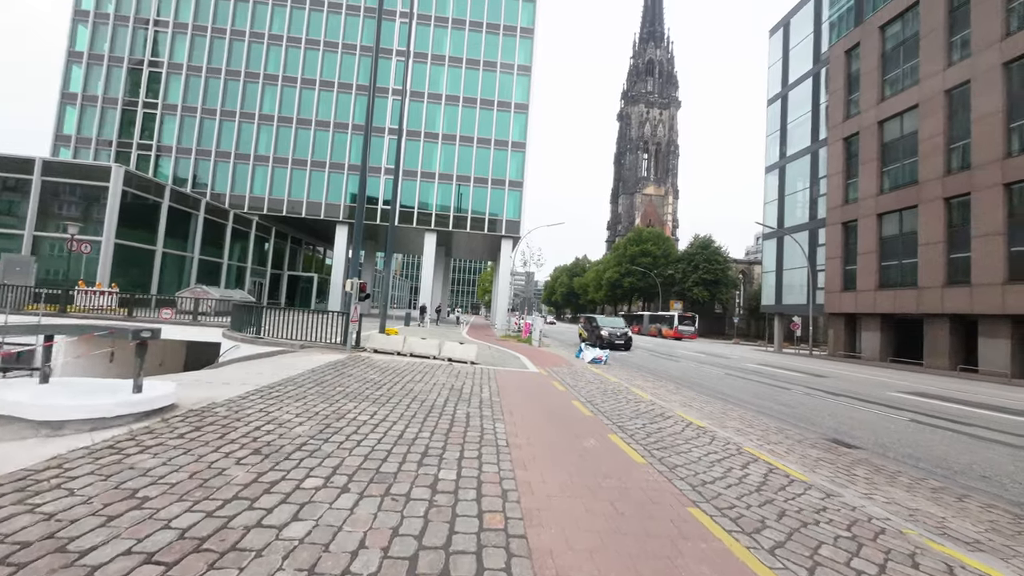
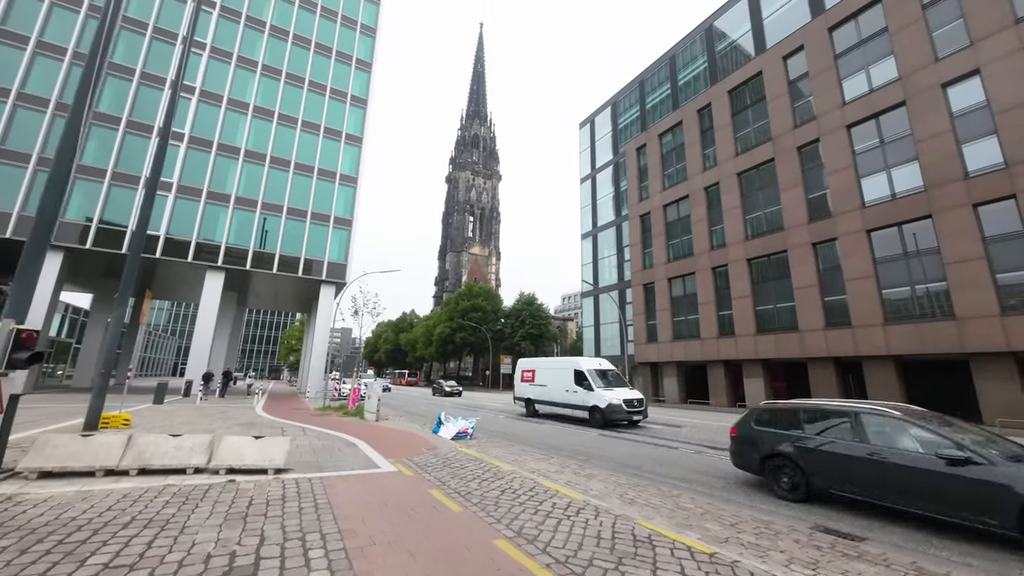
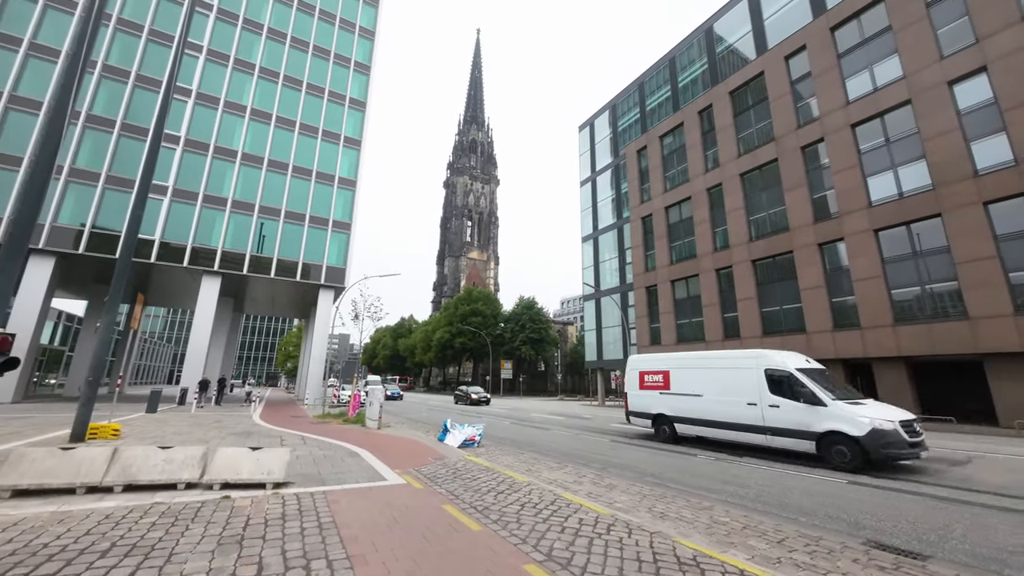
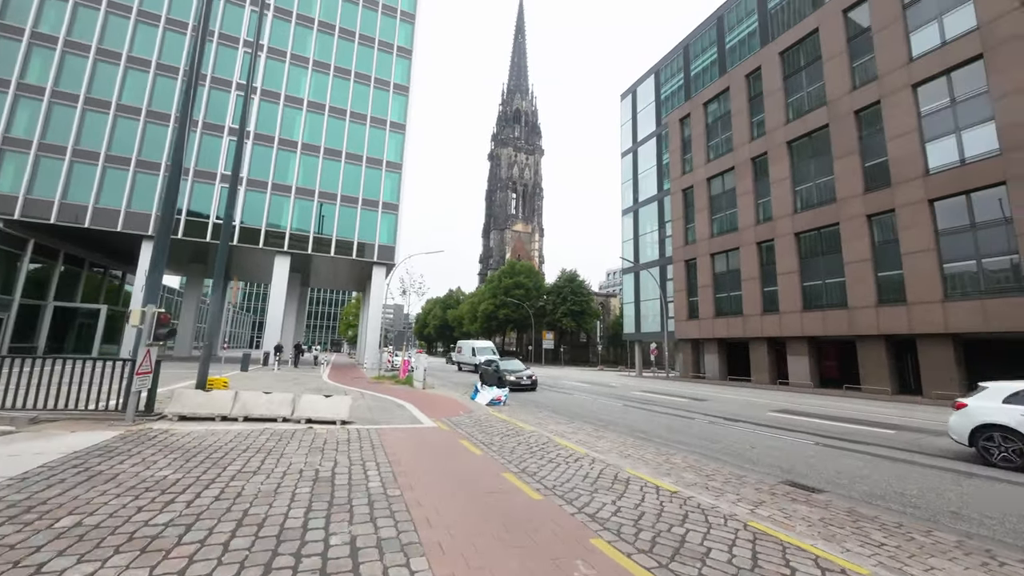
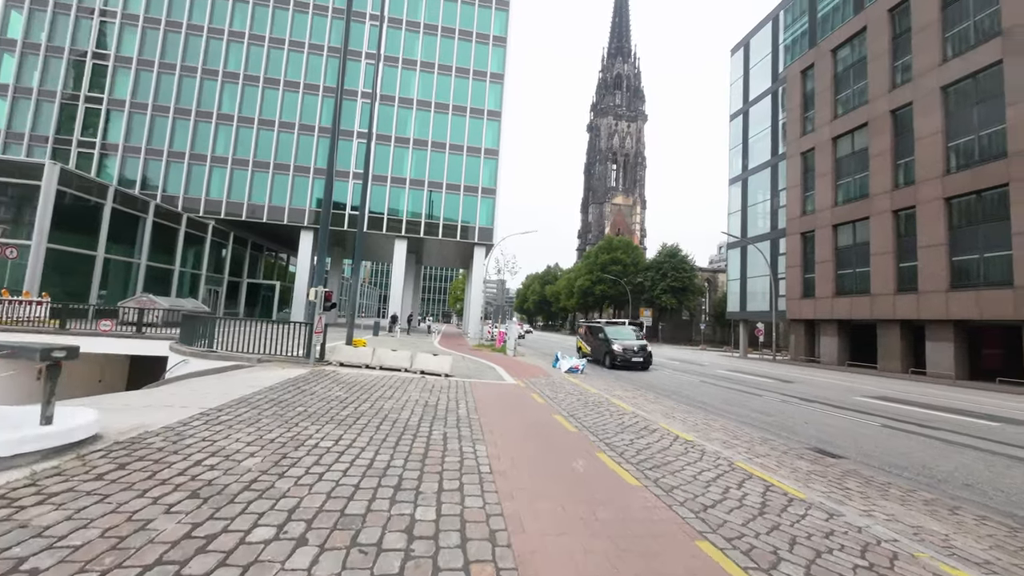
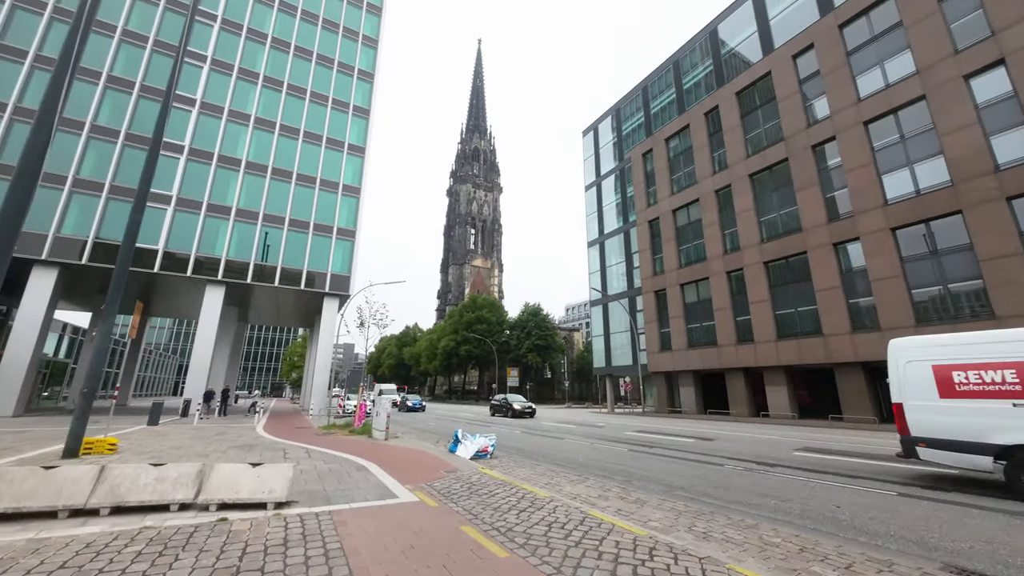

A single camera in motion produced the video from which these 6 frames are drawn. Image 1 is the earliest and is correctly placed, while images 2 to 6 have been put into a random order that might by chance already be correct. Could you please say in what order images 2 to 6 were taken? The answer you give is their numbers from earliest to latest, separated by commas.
5, 4, 2, 3, 6
